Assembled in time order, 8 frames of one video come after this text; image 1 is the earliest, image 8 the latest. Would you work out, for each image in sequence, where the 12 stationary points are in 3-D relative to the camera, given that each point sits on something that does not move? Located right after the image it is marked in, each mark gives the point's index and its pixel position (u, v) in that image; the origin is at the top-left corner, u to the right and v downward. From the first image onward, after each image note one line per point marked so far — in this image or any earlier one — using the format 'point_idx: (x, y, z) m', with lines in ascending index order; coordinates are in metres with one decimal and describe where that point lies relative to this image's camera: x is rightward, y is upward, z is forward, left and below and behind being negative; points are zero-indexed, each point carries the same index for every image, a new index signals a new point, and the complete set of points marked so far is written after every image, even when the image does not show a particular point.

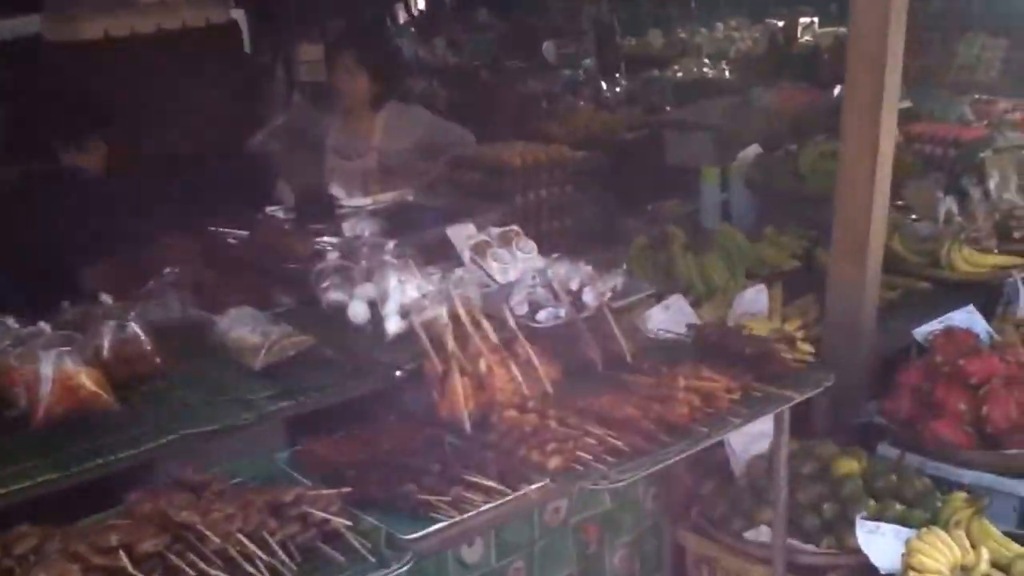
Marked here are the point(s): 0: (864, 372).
0: (+0.9, -0.2, +2.8) m
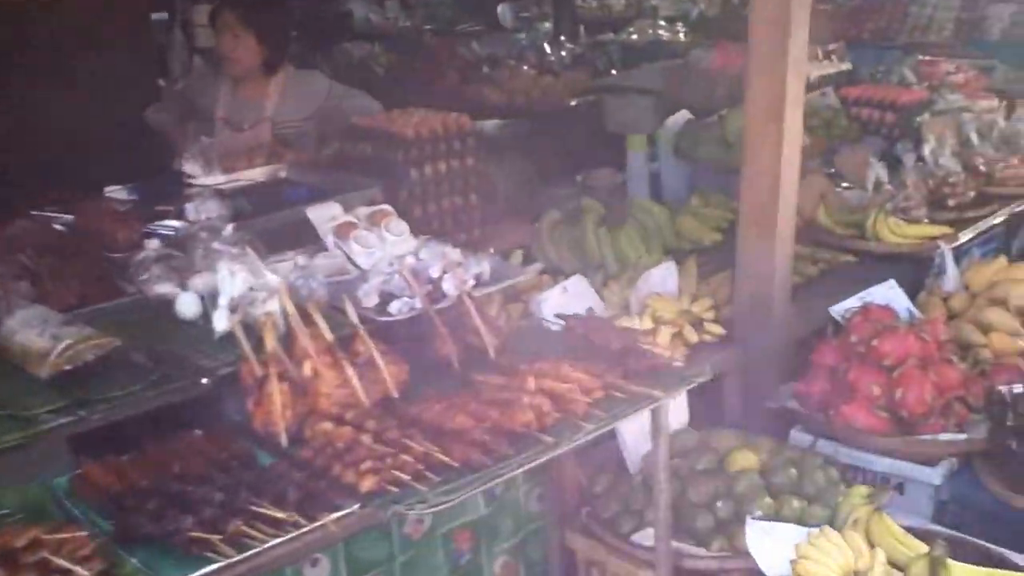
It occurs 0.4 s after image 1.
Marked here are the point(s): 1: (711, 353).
0: (+0.7, -0.2, +2.7) m
1: (+0.5, -0.2, +2.6) m
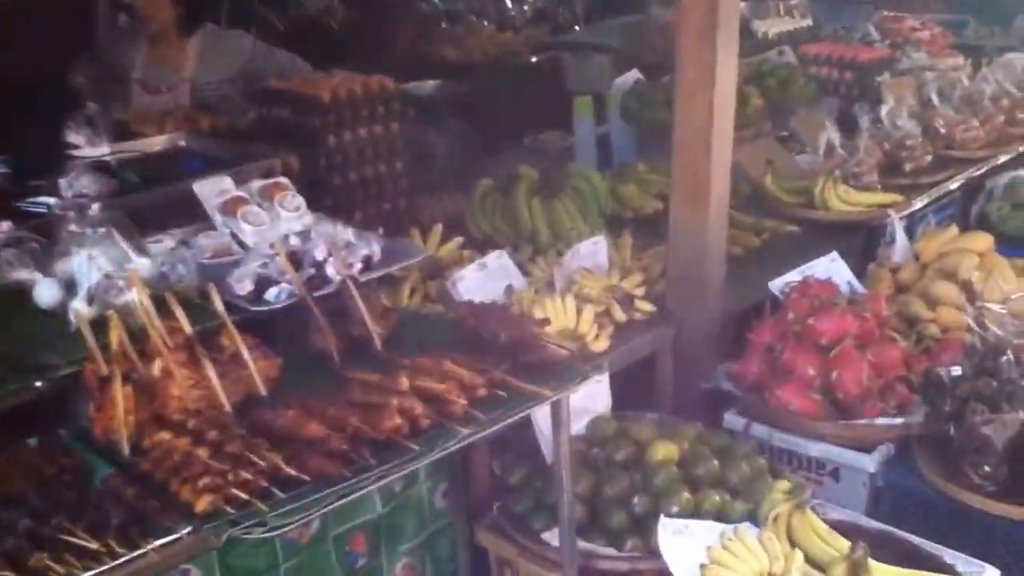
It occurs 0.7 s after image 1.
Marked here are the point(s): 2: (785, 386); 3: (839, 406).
0: (+0.5, -0.1, +2.5) m
1: (+0.3, -0.1, +2.4) m
2: (+0.6, -0.2, +2.4) m
3: (+0.7, -0.3, +2.4) m
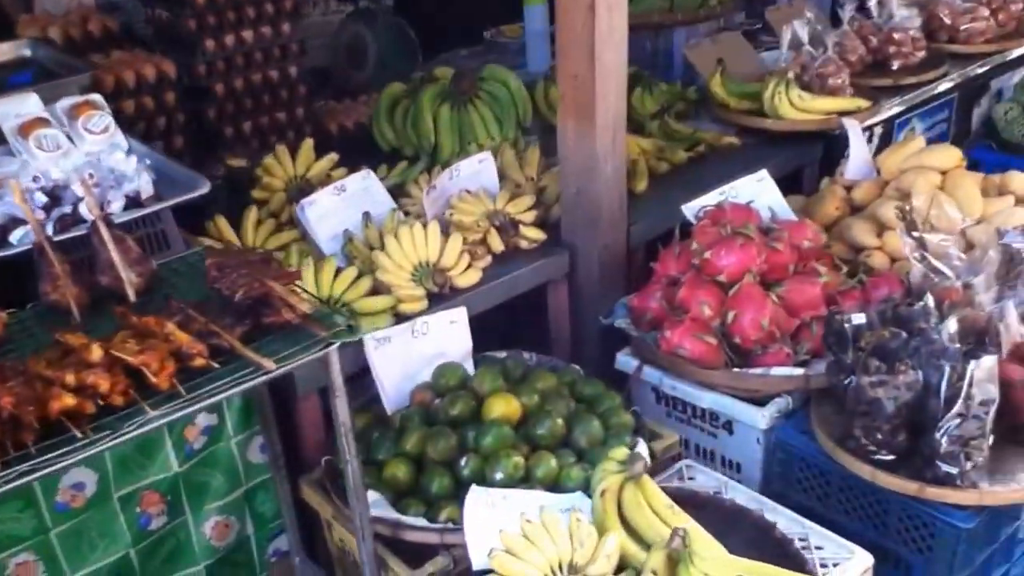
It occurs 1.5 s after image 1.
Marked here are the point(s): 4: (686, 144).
0: (+0.2, +0.1, +2.3) m
1: (0.0, 0.0, +2.2) m
2: (+0.3, -0.1, +2.1) m
3: (+0.4, -0.1, +2.1) m
4: (+0.4, +0.4, +2.7) m
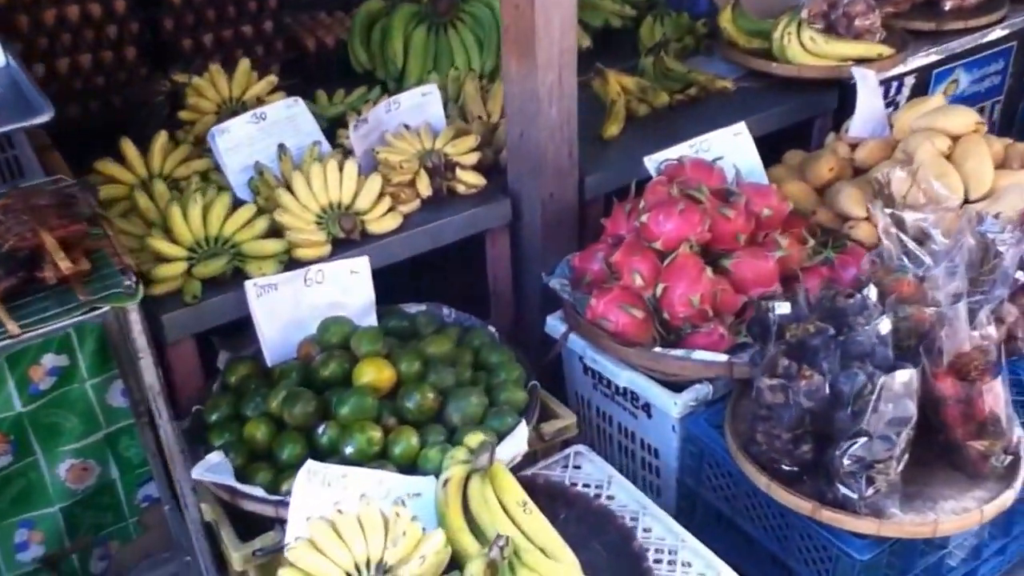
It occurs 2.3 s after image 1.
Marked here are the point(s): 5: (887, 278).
0: (+0.1, +0.1, +2.1) m
1: (-0.1, +0.1, +2.0) m
2: (+0.2, 0.0, +1.9) m
3: (+0.3, -0.1, +1.9) m
4: (+0.4, +0.5, +2.4) m
5: (+0.6, 0.0, +1.8) m
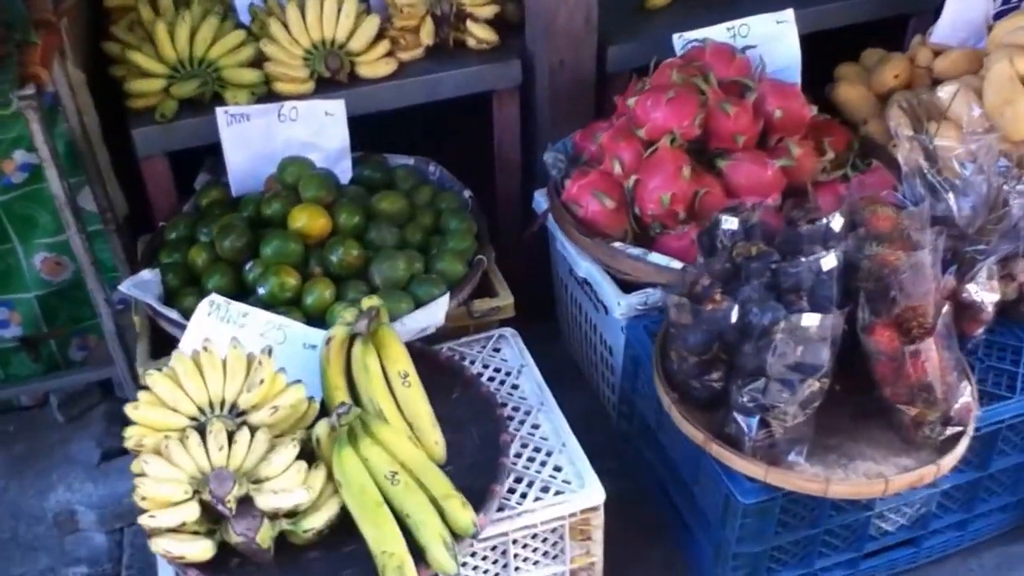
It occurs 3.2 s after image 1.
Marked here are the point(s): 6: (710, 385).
0: (+0.1, +0.4, +2.0) m
1: (-0.1, +0.4, +2.0) m
2: (+0.1, +0.2, +1.8) m
3: (+0.2, +0.1, +1.8) m
4: (+0.5, +0.7, +2.2) m
5: (+0.5, +0.1, +1.6) m
6: (+0.3, -0.1, +1.5) m
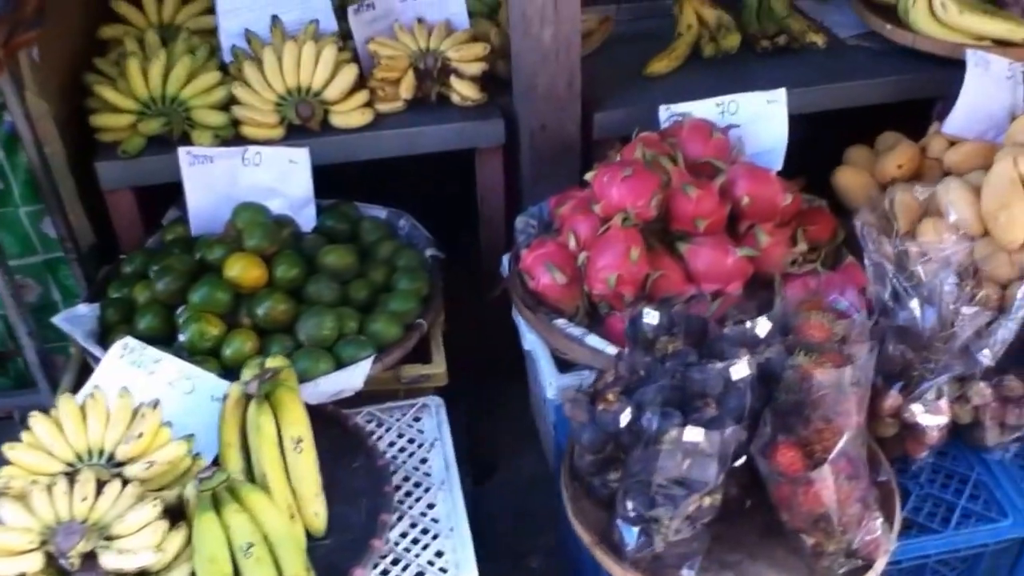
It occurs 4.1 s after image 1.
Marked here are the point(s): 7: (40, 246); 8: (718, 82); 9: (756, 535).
0: (0.0, +0.2, +1.9) m
1: (-0.2, +0.3, +1.9) m
2: (0.0, +0.1, +1.7) m
3: (+0.1, 0.0, +1.7) m
4: (+0.5, +0.5, +2.1) m
5: (+0.4, 0.0, +1.5) m
6: (+0.1, -0.3, +1.4) m
7: (-0.8, +0.1, +1.9) m
8: (+0.4, +0.4, +2.0) m
9: (+0.3, -0.3, +1.4) m
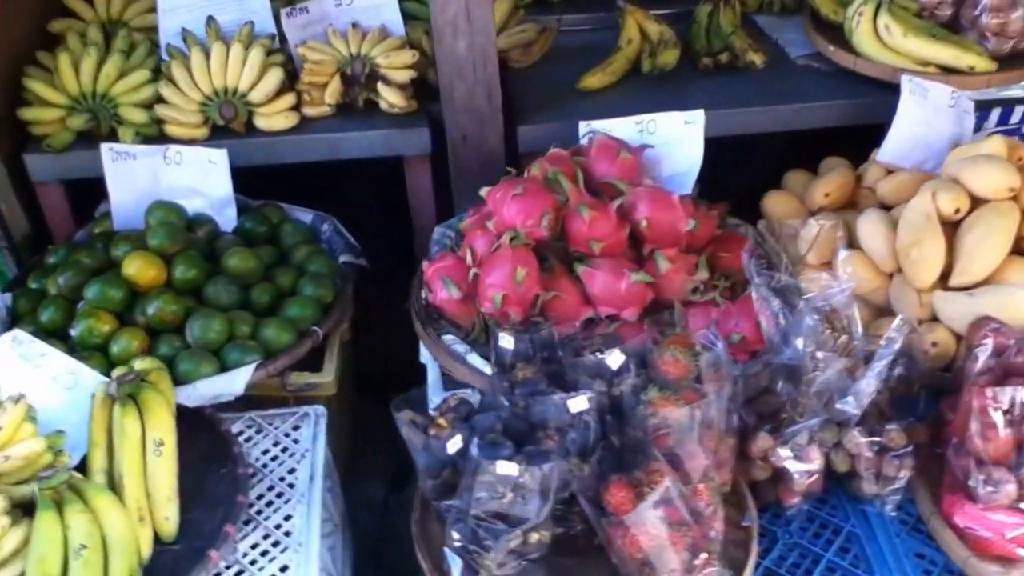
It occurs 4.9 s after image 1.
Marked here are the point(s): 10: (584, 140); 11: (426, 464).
0: (-0.1, +0.2, +1.9) m
1: (-0.3, +0.3, +1.9) m
2: (-0.1, 0.0, +1.7) m
3: (-0.1, 0.0, +1.7) m
4: (+0.4, +0.5, +2.0) m
5: (+0.2, -0.1, +1.5) m
6: (-0.1, -0.3, +1.4) m
7: (-1.0, +0.1, +1.9) m
8: (+0.2, +0.3, +1.9) m
9: (+0.1, -0.4, +1.4) m
10: (+0.1, +0.2, +1.8) m
11: (-0.1, -0.2, +1.4) m
